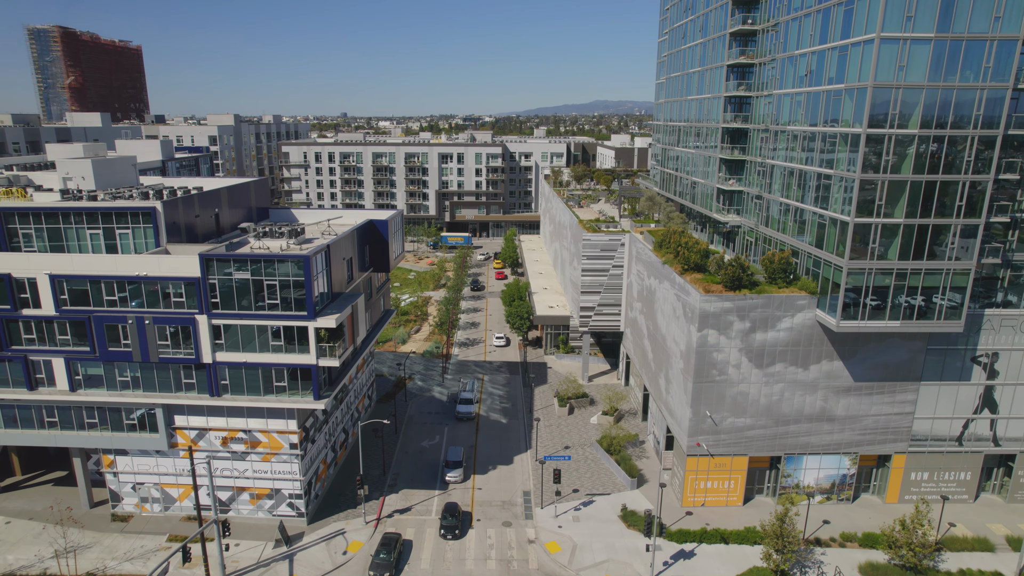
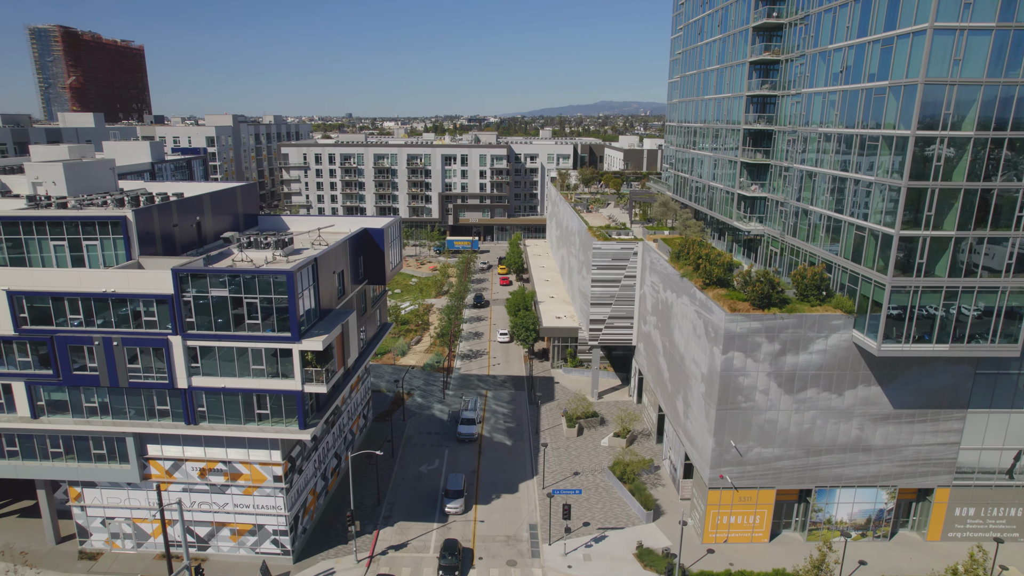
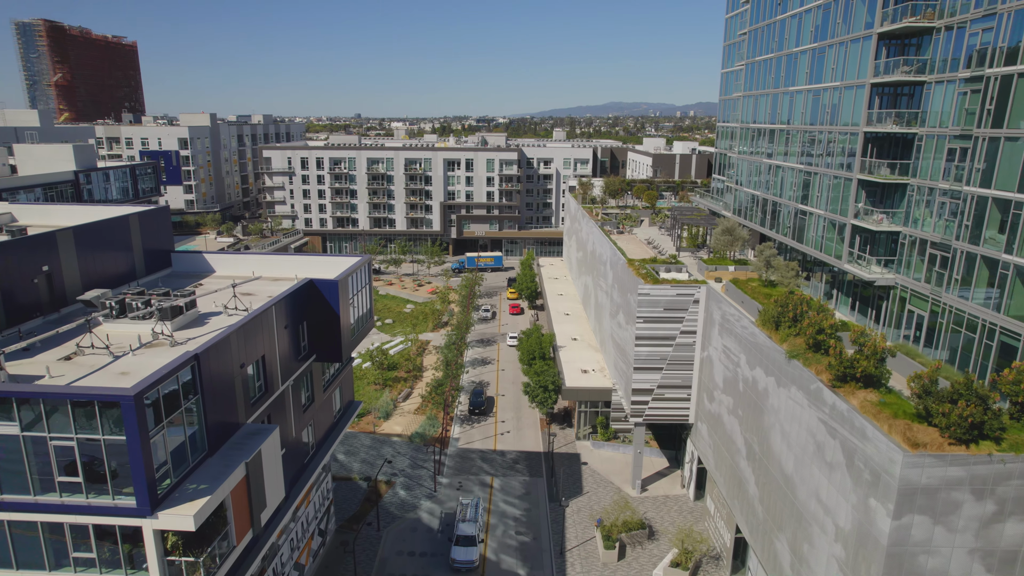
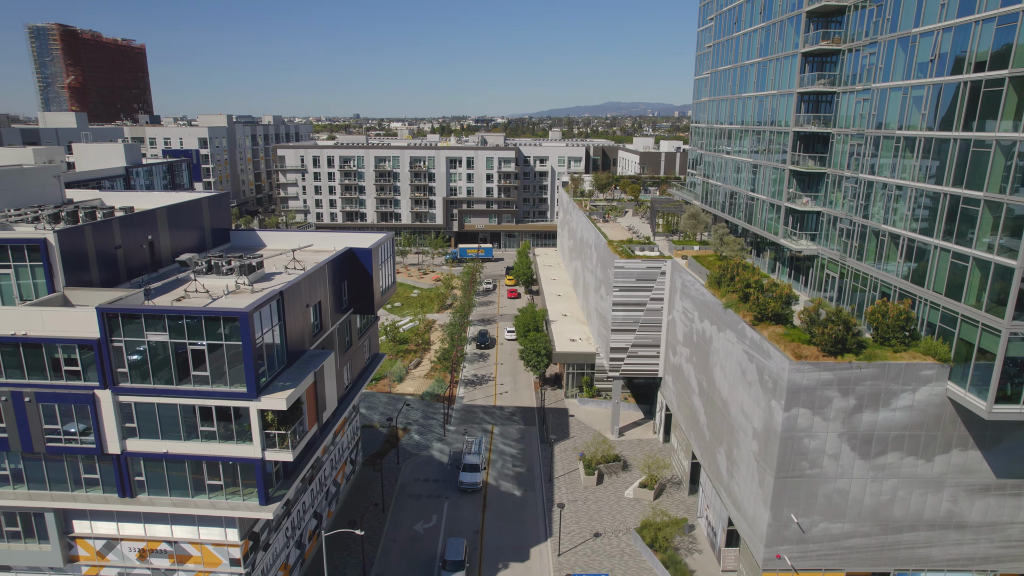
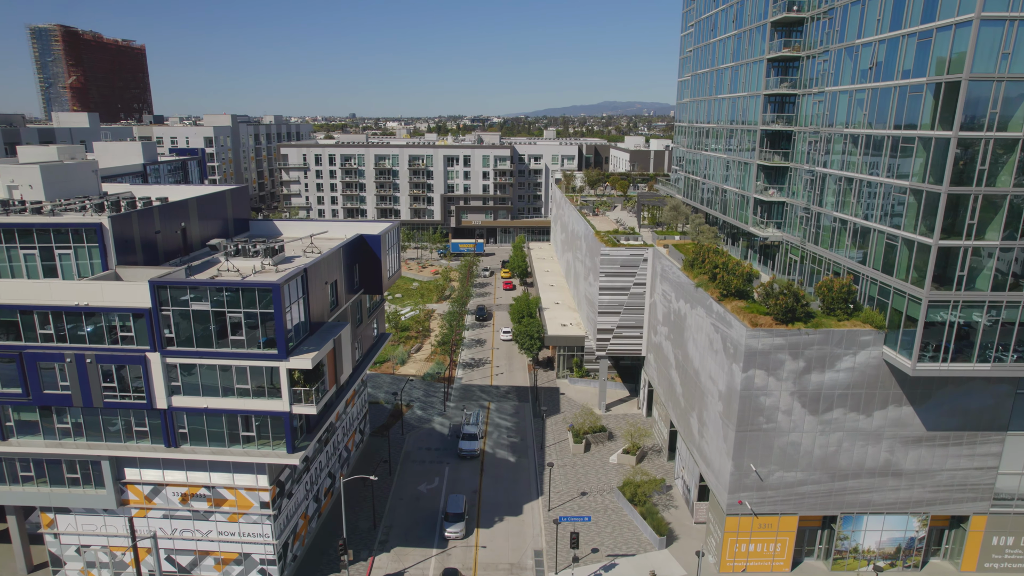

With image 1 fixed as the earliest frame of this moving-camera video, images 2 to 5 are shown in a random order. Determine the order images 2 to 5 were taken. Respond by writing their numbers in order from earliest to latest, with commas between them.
2, 5, 4, 3
